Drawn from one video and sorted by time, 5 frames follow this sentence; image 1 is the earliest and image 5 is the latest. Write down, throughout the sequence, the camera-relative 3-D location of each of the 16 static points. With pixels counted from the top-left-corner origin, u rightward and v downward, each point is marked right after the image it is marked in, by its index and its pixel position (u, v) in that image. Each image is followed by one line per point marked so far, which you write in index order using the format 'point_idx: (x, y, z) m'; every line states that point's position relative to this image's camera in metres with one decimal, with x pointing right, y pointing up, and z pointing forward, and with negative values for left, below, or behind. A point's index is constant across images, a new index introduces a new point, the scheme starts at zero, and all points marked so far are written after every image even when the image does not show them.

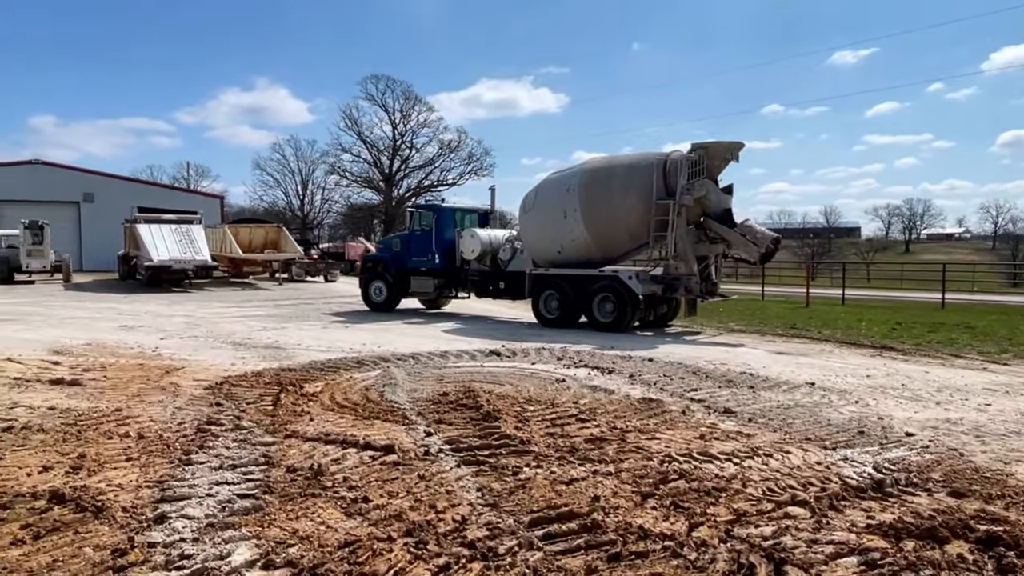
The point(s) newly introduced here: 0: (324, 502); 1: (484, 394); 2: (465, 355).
0: (-1.2, -1.4, +4.8) m
1: (-0.3, -1.2, +8.6) m
2: (-0.7, -1.1, +11.6) m
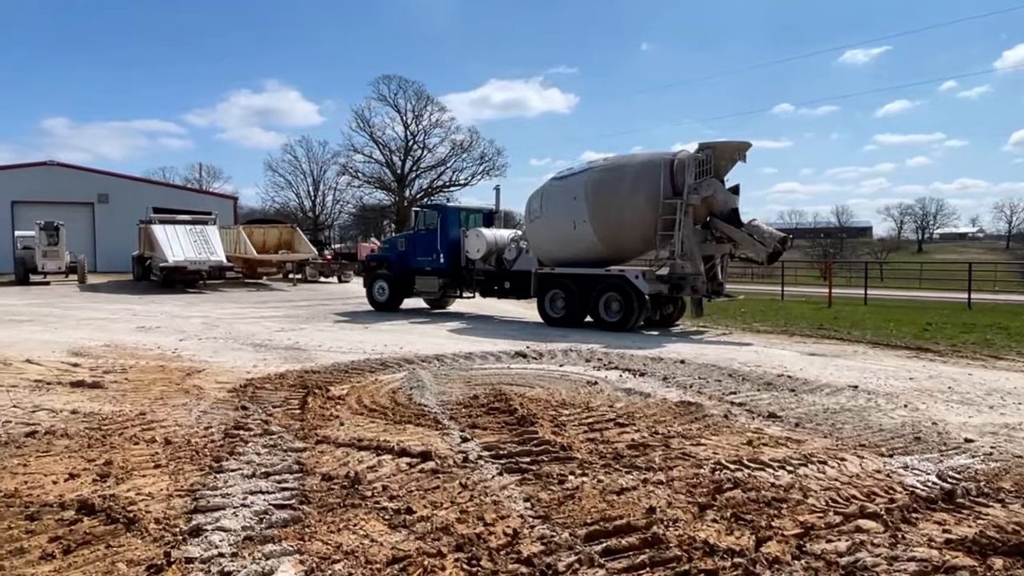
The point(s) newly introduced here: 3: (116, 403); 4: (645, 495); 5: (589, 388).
0: (-0.9, -1.4, +4.6) m
1: (+0.1, -1.2, +8.3) m
2: (-0.3, -1.1, +11.3) m
3: (-4.3, -1.3, +8.1) m
4: (+0.9, -1.4, +5.0) m
5: (+0.9, -1.2, +8.9) m
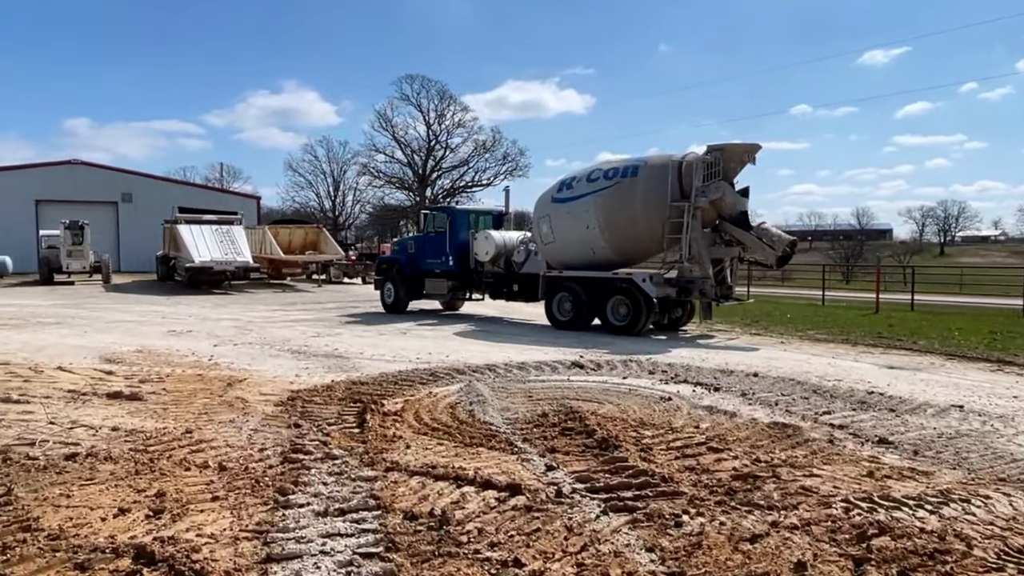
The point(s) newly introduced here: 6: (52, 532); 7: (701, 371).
0: (-0.2, -1.5, +3.9) m
1: (+0.8, -1.3, +7.6) m
2: (+0.5, -1.1, +10.6) m
3: (-3.6, -1.3, +7.5) m
4: (+1.6, -1.5, +4.3) m
5: (+1.7, -1.3, +8.2) m
6: (-2.7, -1.4, +4.4) m
7: (+2.6, -1.1, +10.0) m
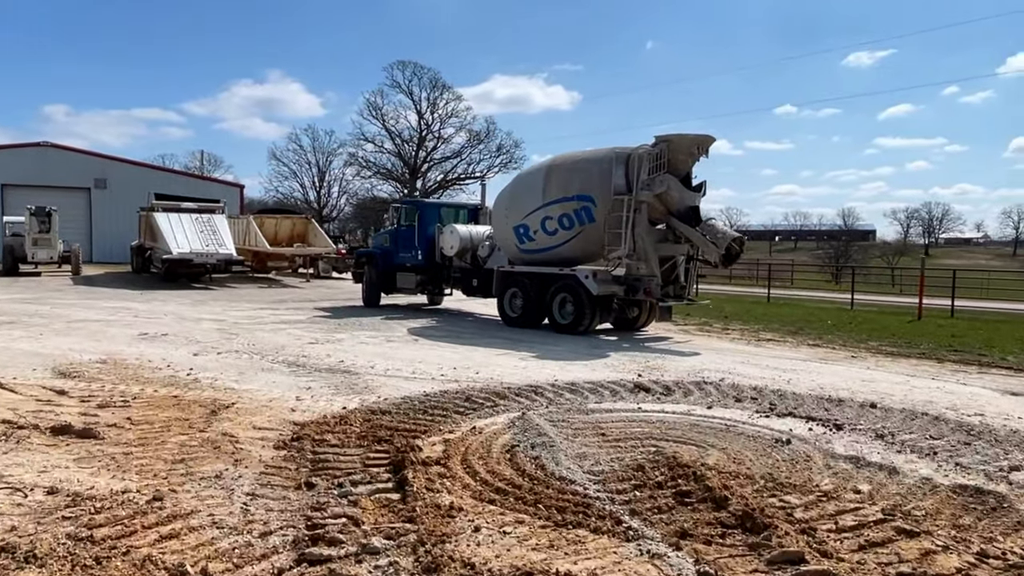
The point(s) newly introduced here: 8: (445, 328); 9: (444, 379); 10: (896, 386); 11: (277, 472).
0: (+0.5, -1.6, +2.0) m
1: (+1.5, -1.4, +5.7) m
2: (+1.1, -1.2, +8.7) m
3: (-2.9, -1.4, +5.5) m
4: (+2.3, -1.6, +2.4) m
5: (+2.3, -1.4, +6.3) m
6: (-2.0, -1.5, +2.4) m
7: (+3.2, -1.2, +8.1) m
8: (-1.4, -0.8, +15.6) m
9: (-0.9, -1.1, +9.3) m
10: (+4.8, -1.2, +9.2) m
11: (-1.8, -1.4, +5.5) m
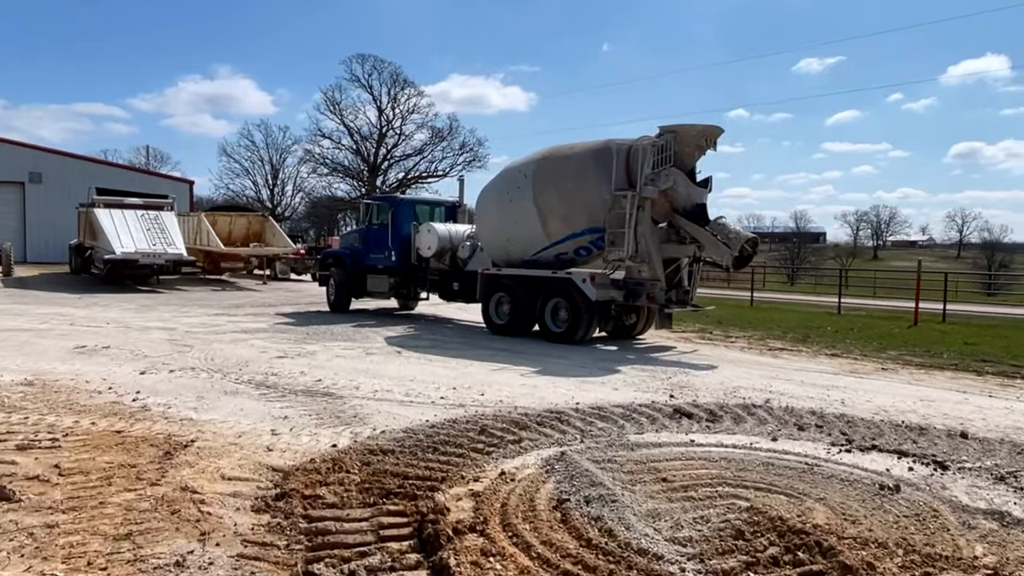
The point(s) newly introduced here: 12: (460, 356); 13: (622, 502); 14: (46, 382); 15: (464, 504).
0: (+1.1, -1.6, +0.6) m
1: (+1.8, -1.5, +4.4) m
2: (+1.3, -1.3, +7.4) m
3: (-2.5, -1.4, +3.9) m
4: (+2.9, -1.7, +1.2) m
5: (+2.7, -1.5, +5.1) m
6: (-1.4, -1.6, +0.9) m
7: (+3.4, -1.3, +6.9) m
8: (-1.7, -0.9, +14.1) m
9: (-0.7, -1.2, +7.9) m
10: (+4.9, -1.3, +8.1) m
11: (-1.4, -1.4, +4.0) m
12: (-0.8, -1.1, +11.4) m
13: (+0.7, -1.4, +5.0) m
14: (-5.4, -1.1, +8.6) m
15: (-0.3, -1.4, +4.9) m
